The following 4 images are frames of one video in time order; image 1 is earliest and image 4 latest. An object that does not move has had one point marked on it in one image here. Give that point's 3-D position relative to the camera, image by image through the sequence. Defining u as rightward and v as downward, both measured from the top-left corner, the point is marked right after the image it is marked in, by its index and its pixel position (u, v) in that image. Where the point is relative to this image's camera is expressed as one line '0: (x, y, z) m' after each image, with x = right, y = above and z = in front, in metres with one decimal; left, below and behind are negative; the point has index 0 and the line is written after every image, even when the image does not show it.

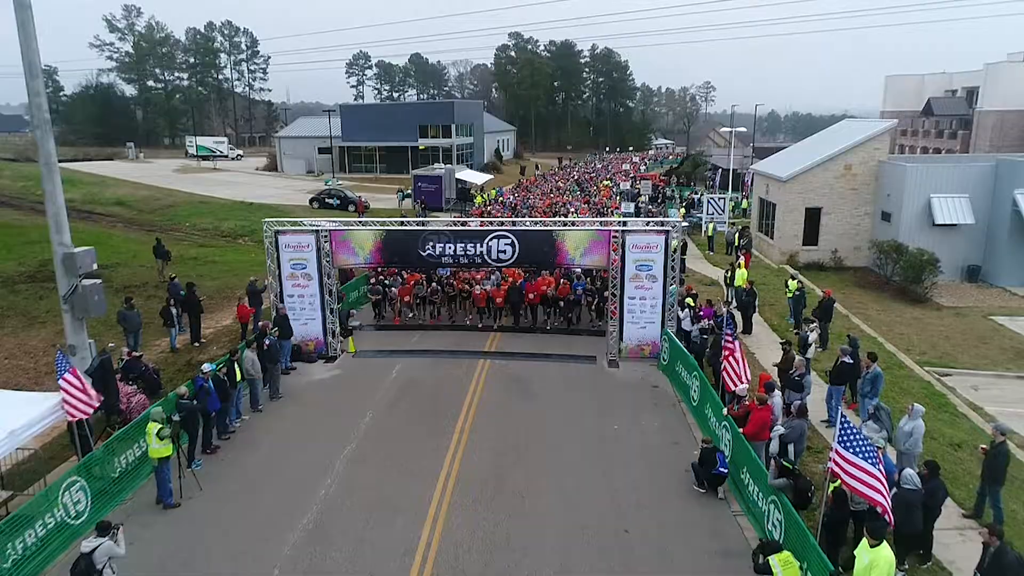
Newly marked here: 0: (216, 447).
0: (-9.4, -4.9, +13.9) m
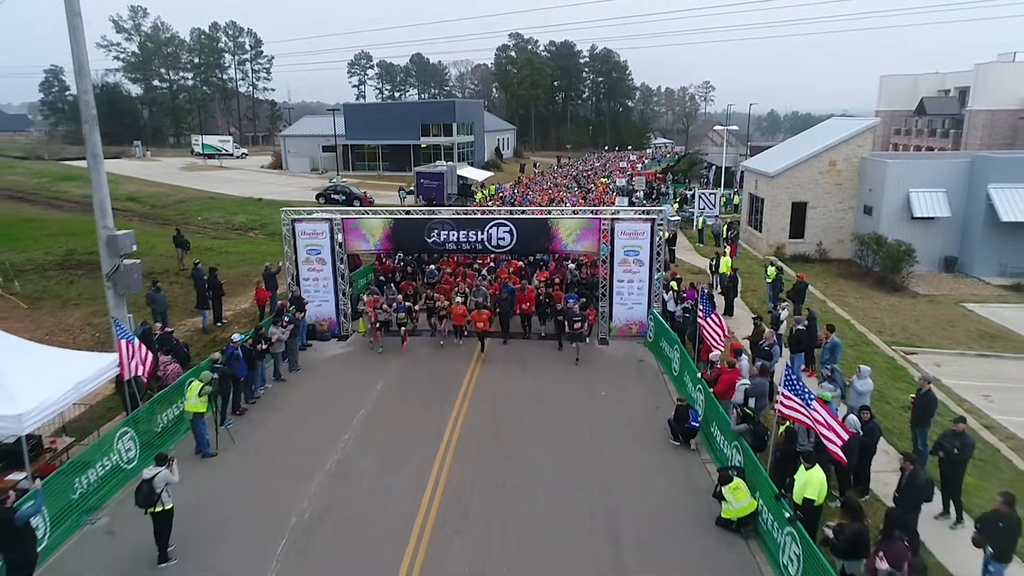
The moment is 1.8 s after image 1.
0: (-9.5, -4.2, +15.4) m
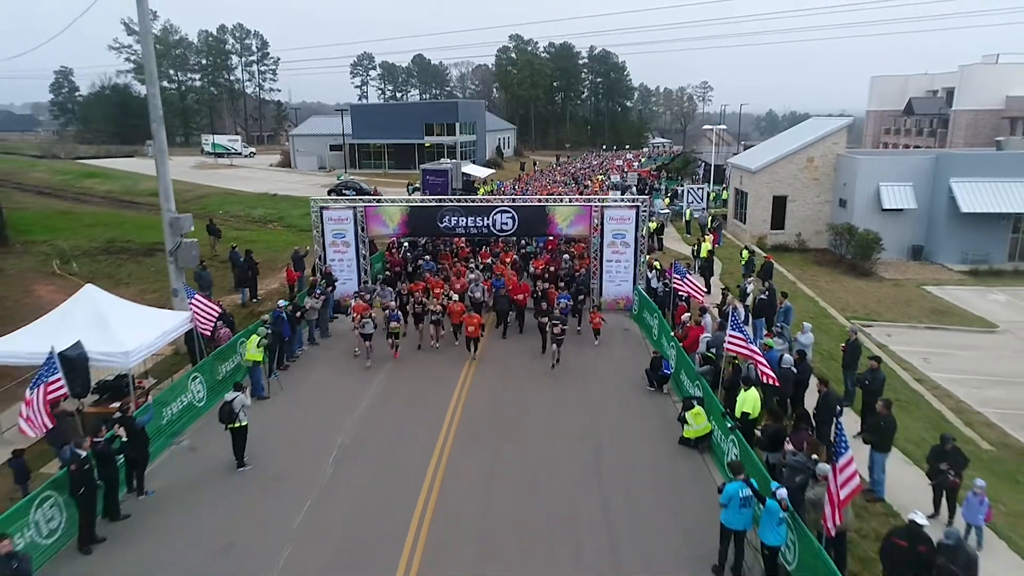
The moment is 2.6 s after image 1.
0: (-9.4, -3.2, +18.1) m
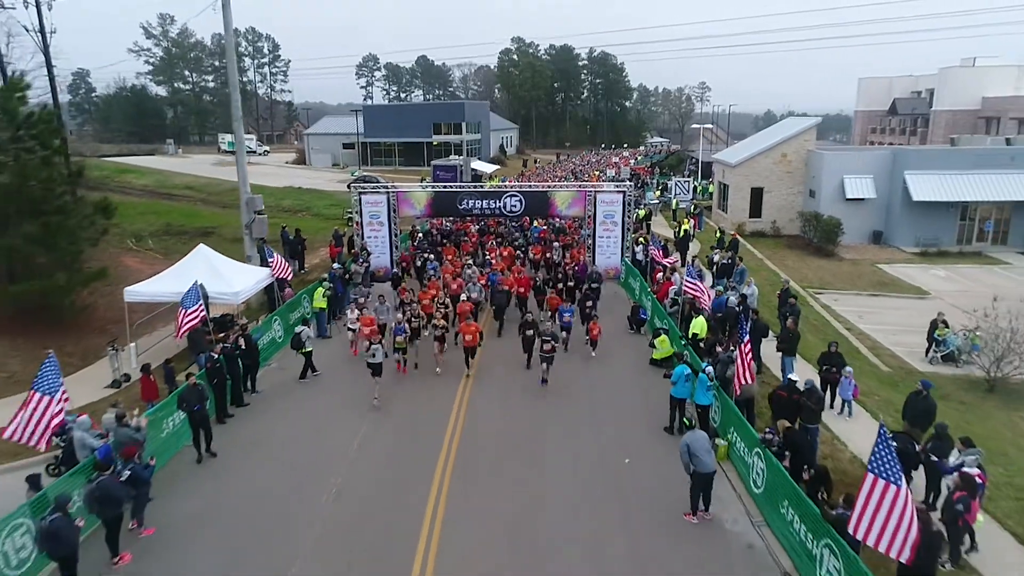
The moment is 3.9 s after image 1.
0: (-8.9, -1.5, +22.4) m
